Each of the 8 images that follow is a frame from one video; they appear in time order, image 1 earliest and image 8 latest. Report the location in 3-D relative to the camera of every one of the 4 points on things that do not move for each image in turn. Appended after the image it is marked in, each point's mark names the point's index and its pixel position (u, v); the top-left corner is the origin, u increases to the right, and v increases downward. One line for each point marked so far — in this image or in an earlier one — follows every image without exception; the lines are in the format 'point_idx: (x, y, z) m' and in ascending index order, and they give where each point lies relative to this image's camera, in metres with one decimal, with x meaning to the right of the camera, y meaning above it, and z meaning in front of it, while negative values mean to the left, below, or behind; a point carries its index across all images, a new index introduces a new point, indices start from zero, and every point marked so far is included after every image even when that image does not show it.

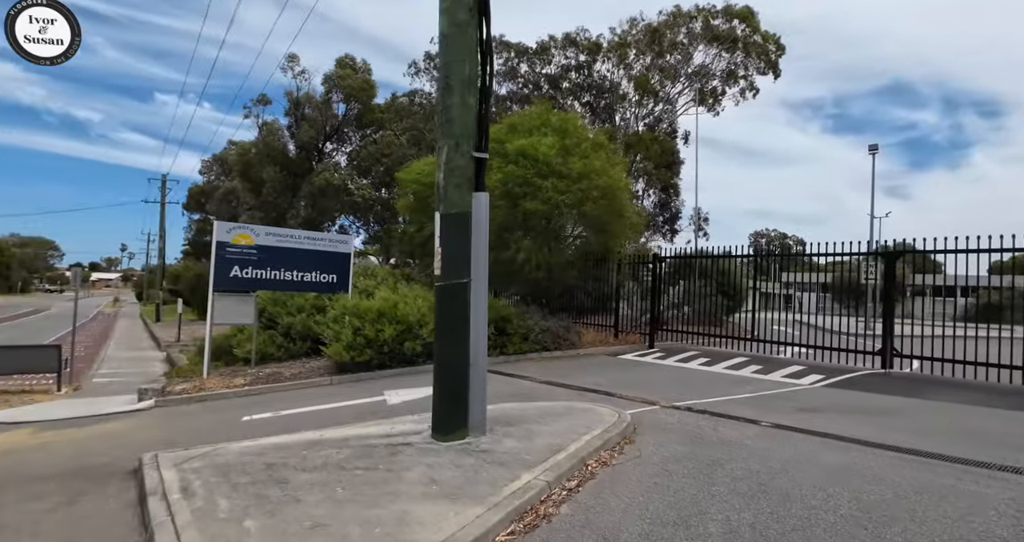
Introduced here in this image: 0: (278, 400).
0: (-3.7, -2.0, +8.6) m
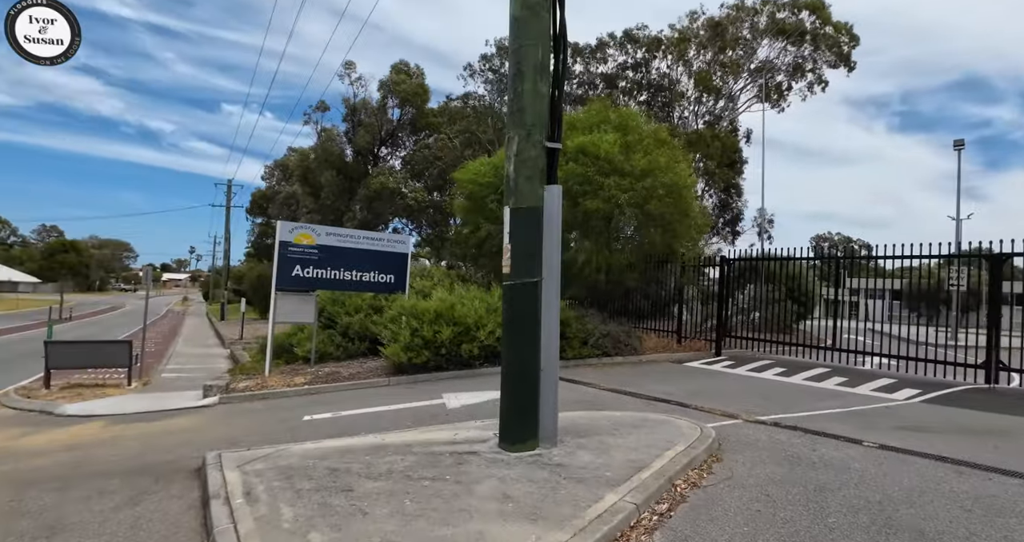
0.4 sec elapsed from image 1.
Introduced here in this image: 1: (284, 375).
0: (-2.7, -2.0, +8.5) m
1: (-4.3, -2.0, +10.4) m
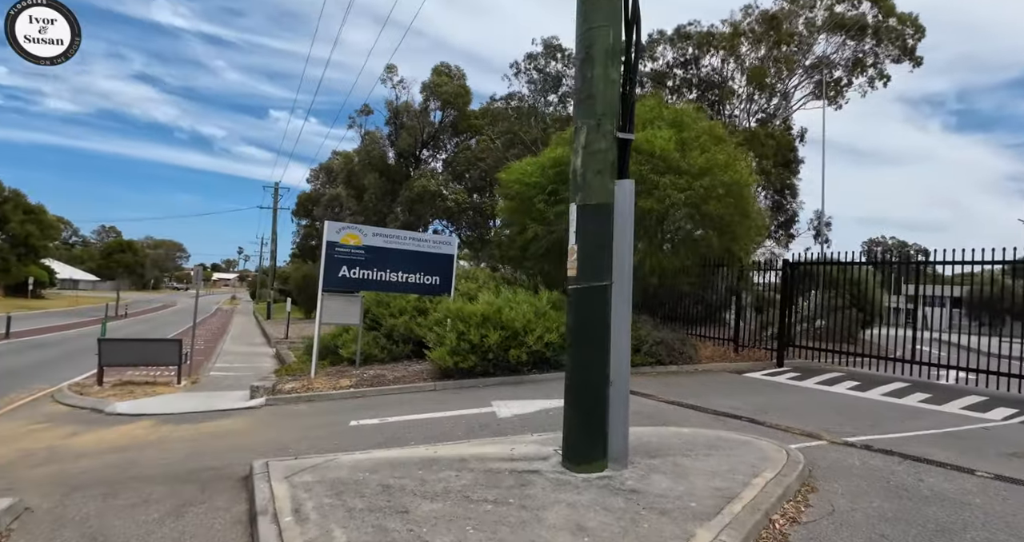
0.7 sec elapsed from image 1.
0: (-1.9, -2.0, +8.2) m
1: (-3.4, -2.0, +10.2) m
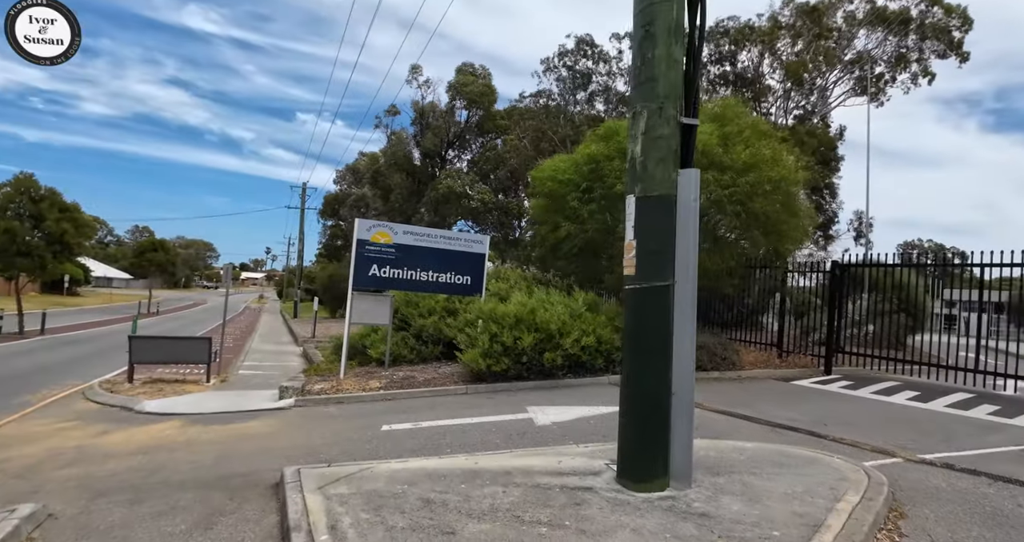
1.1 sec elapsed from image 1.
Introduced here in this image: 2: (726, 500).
0: (-1.4, -2.0, +7.9) m
1: (-2.8, -2.0, +10.0) m
2: (+1.5, -1.6, +3.8) m
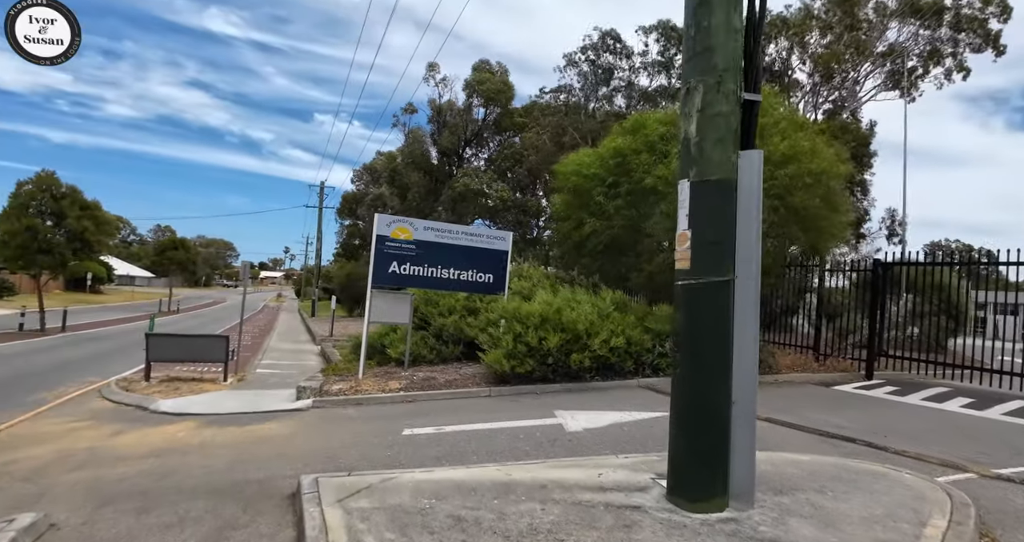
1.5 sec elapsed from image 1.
0: (-1.0, -2.0, +7.5) m
1: (-2.4, -1.9, +9.6) m
2: (+1.7, -1.5, +3.3) m
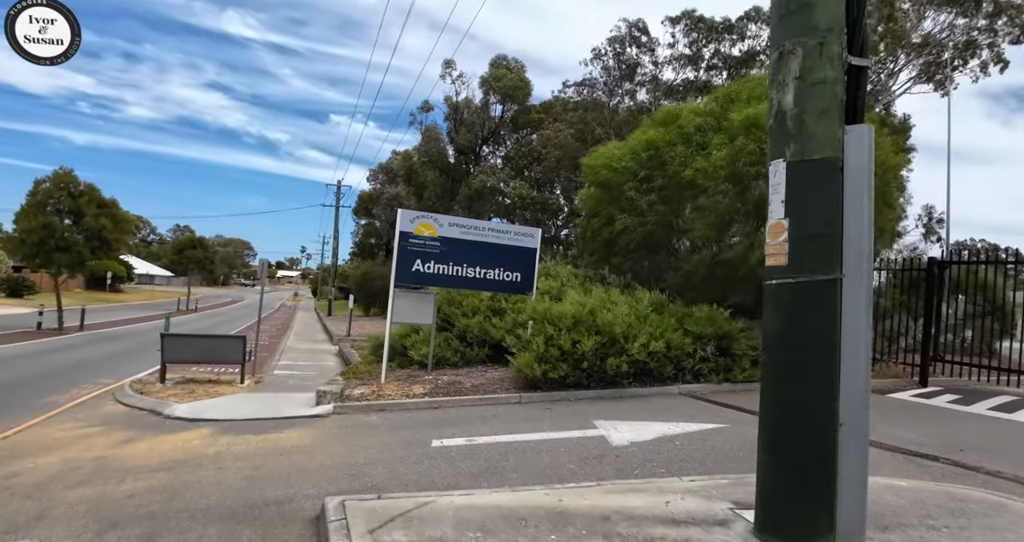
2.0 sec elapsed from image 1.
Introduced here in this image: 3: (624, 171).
0: (-0.6, -1.9, +7.0) m
1: (-1.9, -1.9, +9.1) m
2: (+2.1, -1.5, +2.7) m
3: (+2.4, +2.1, +11.6) m
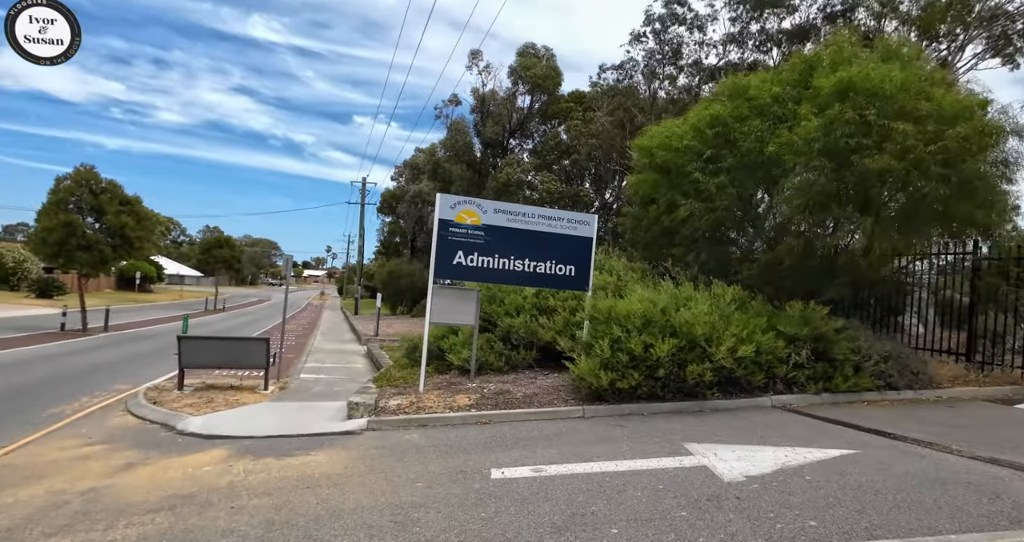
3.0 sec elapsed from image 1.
0: (+0.2, -1.9, +5.8) m
1: (-1.0, -1.8, +8.0) m
2: (+2.6, -1.4, +1.5) m
3: (+3.3, +2.3, +10.3) m
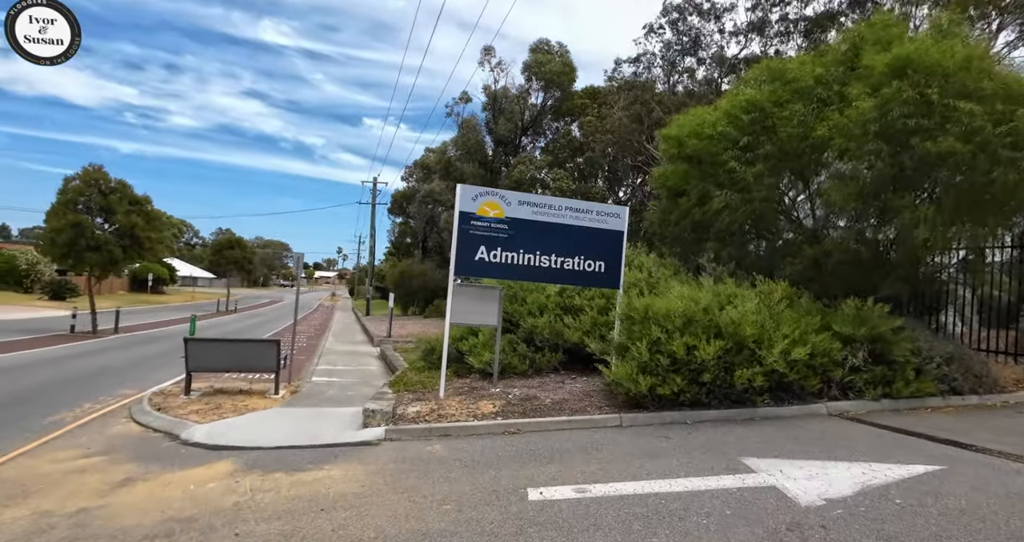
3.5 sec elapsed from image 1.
0: (+0.5, -1.8, +5.2) m
1: (-0.7, -1.7, +7.5) m
2: (+2.9, -1.4, +0.8) m
3: (+3.7, +2.3, +9.7) m
